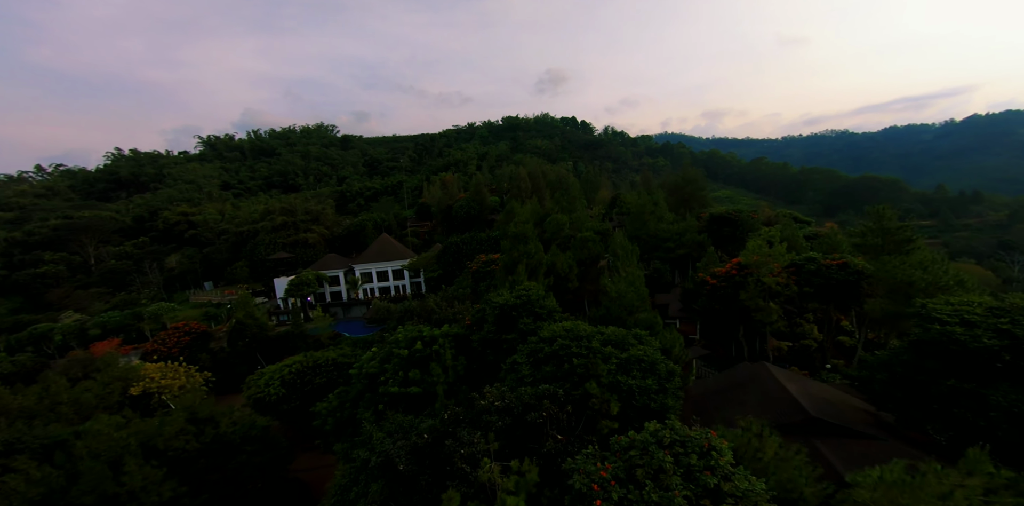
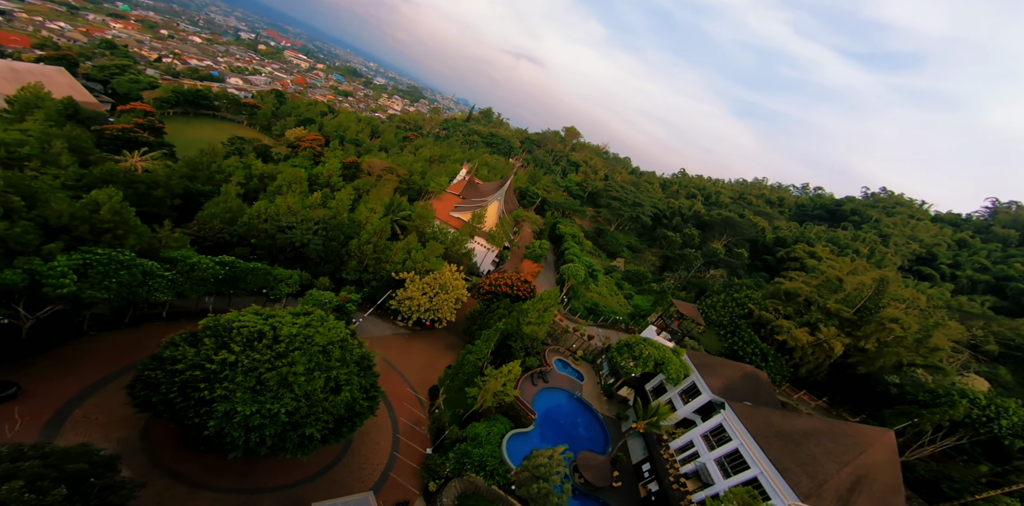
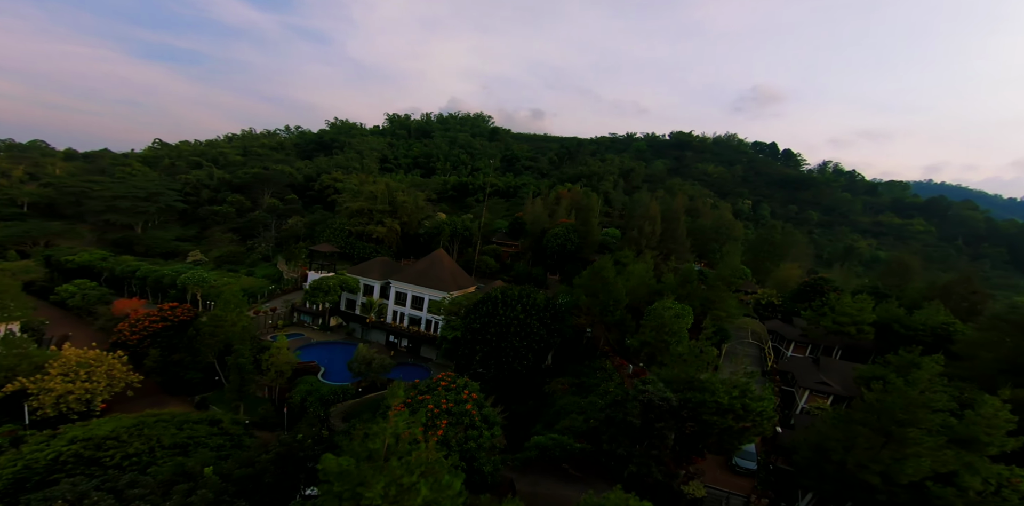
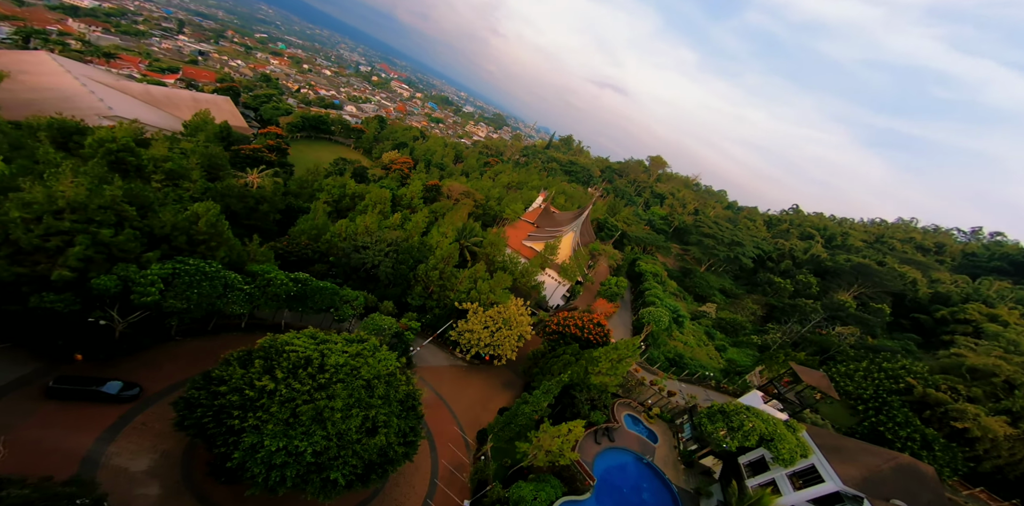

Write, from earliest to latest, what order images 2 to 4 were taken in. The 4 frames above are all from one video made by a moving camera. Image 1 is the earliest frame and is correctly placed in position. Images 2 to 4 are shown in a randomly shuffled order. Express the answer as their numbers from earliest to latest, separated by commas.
3, 2, 4
